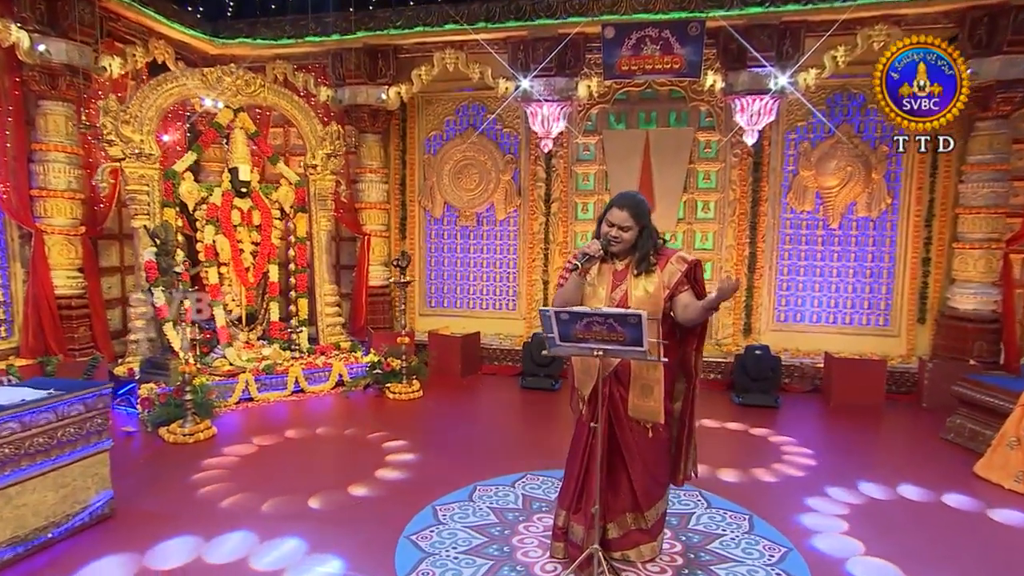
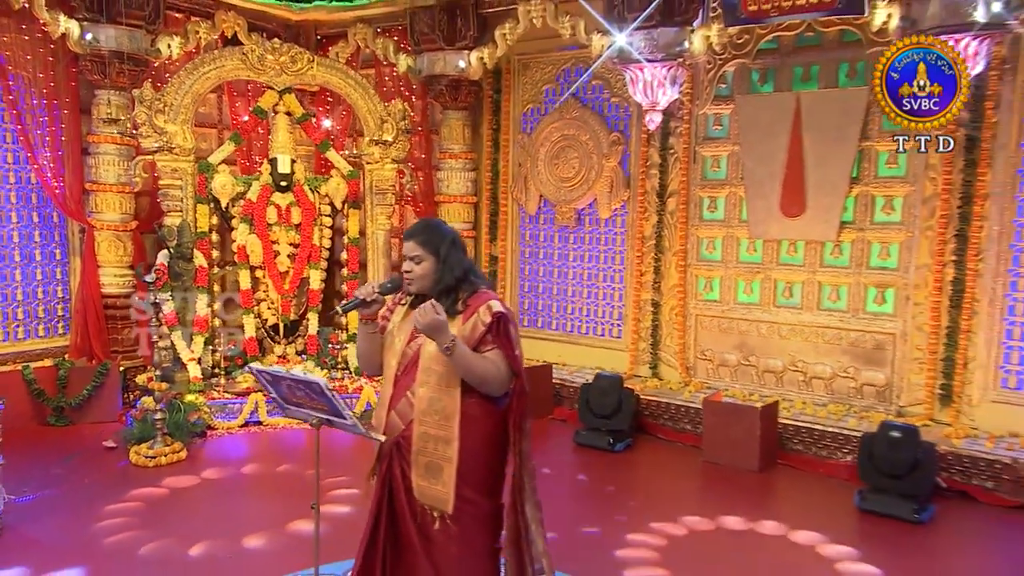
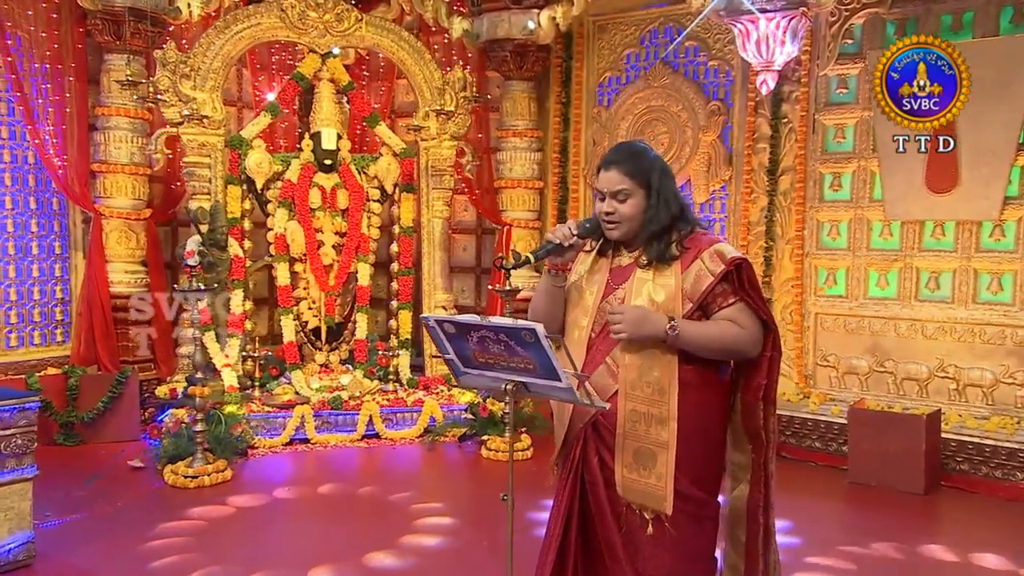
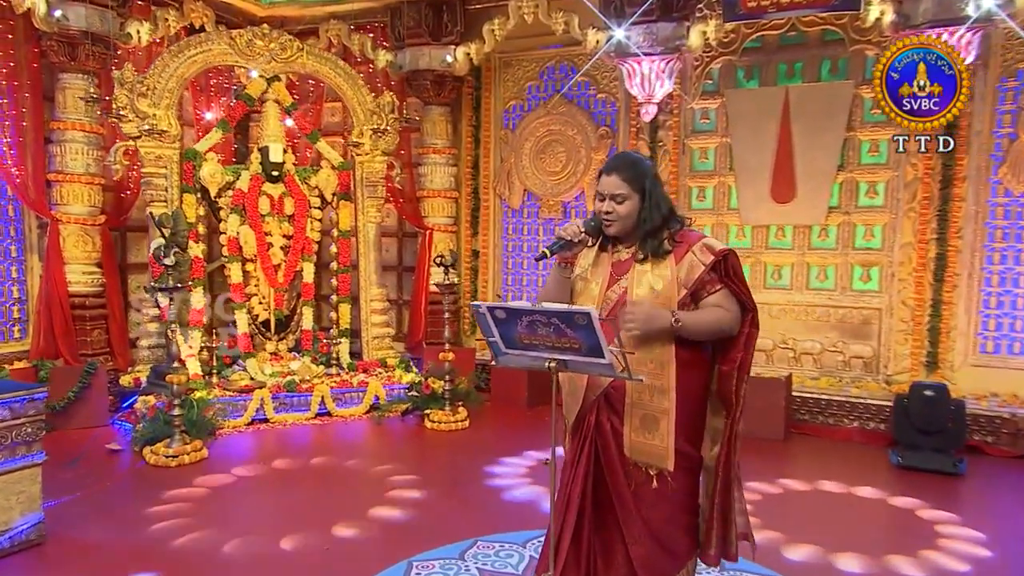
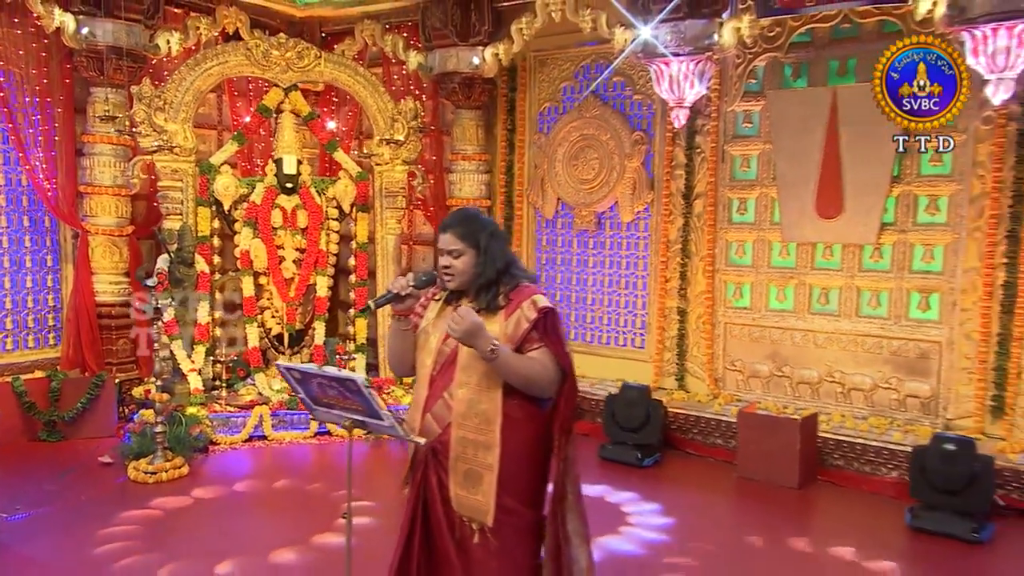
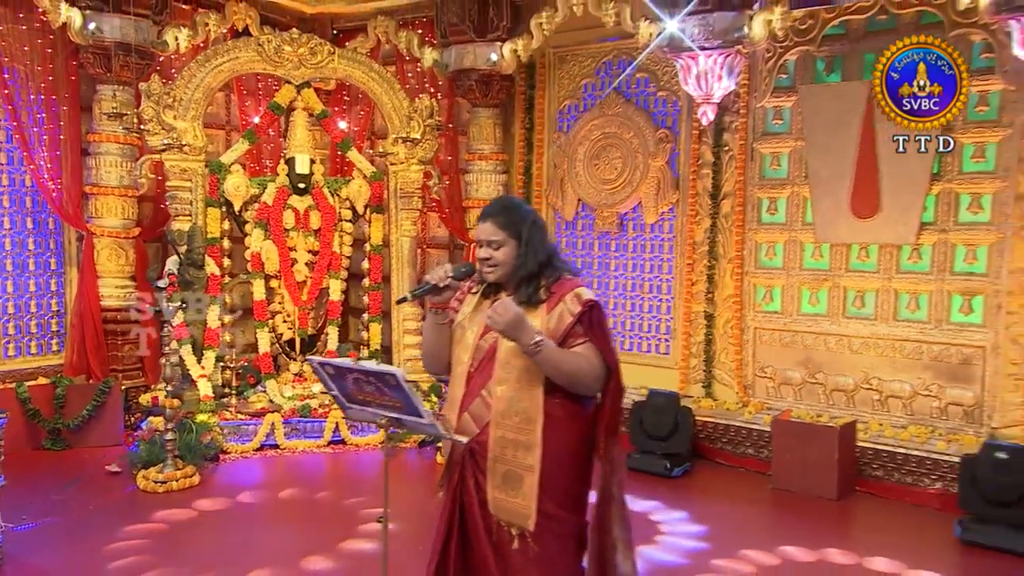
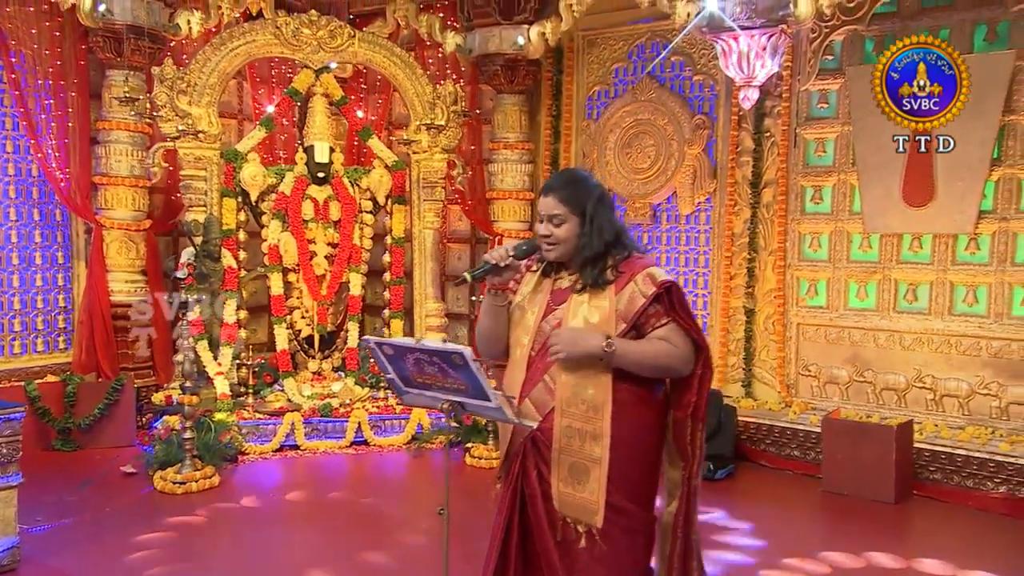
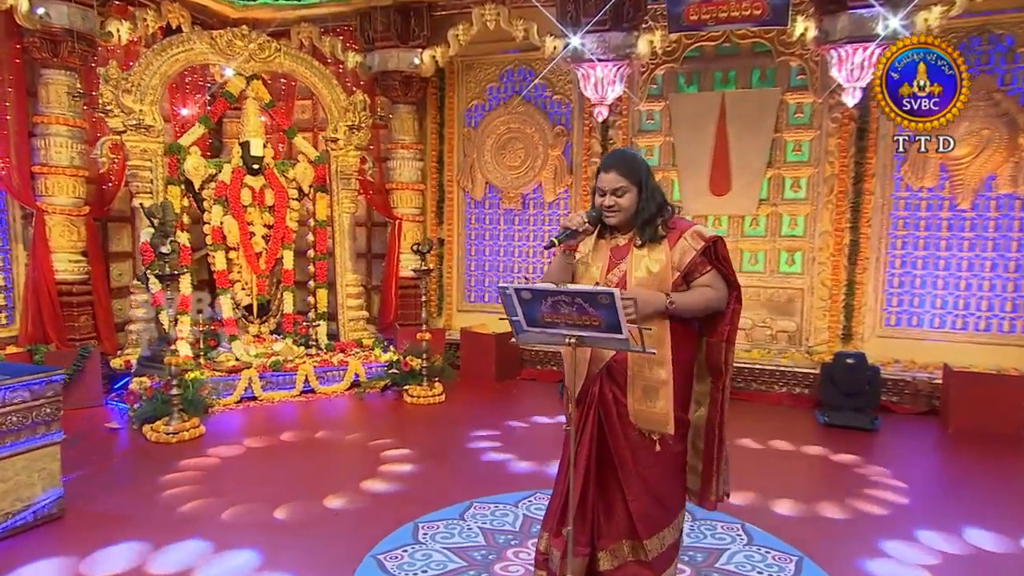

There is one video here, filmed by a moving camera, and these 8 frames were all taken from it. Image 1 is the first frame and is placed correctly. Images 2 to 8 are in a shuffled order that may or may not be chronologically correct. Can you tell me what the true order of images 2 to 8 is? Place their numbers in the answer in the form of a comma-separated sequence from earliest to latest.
8, 4, 3, 7, 6, 5, 2
